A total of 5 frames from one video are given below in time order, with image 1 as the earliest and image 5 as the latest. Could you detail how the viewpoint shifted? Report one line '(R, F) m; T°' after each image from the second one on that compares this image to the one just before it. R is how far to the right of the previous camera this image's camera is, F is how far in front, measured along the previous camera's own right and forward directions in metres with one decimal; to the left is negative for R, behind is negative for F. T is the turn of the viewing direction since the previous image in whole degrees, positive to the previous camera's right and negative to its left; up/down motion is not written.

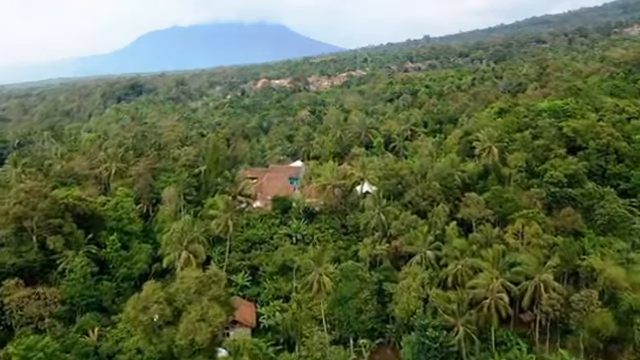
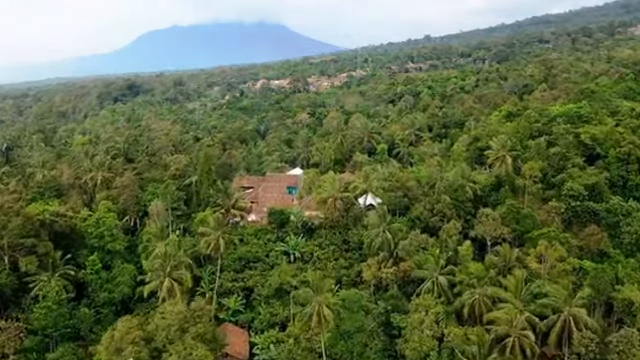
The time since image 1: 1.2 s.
(0.0, +3.7) m; 0°
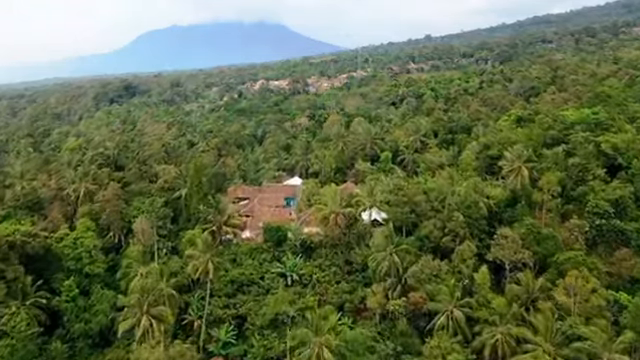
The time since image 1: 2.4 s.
(0.0, +3.7) m; 0°
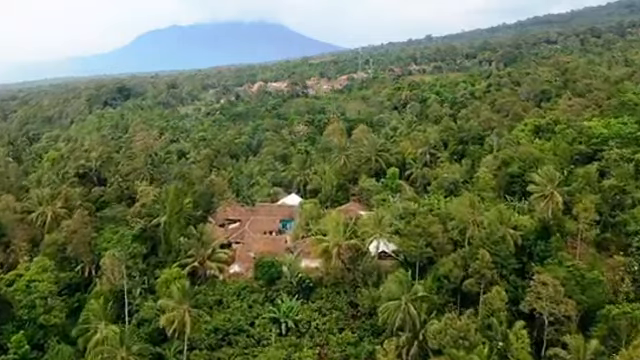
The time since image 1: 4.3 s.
(0.0, +5.9) m; 0°
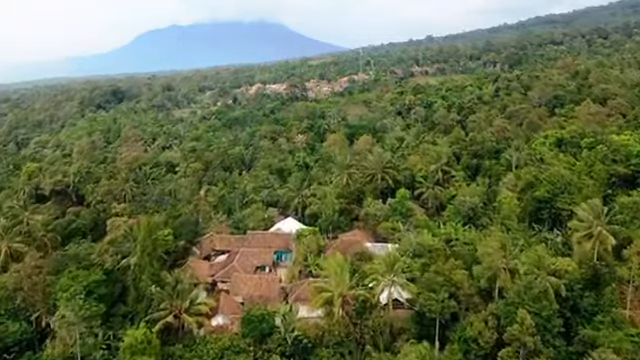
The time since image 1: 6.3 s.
(0.0, +6.2) m; 0°
